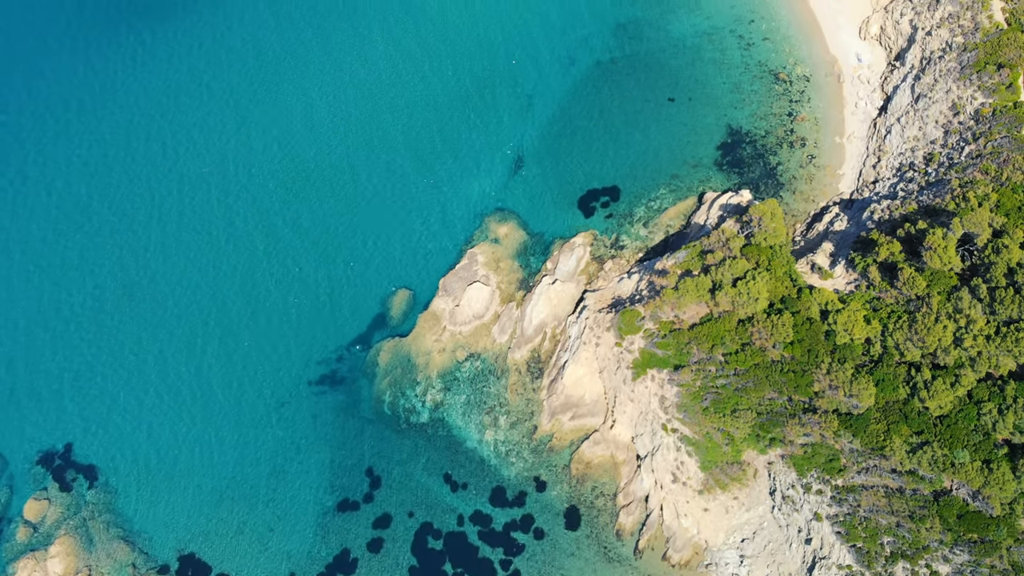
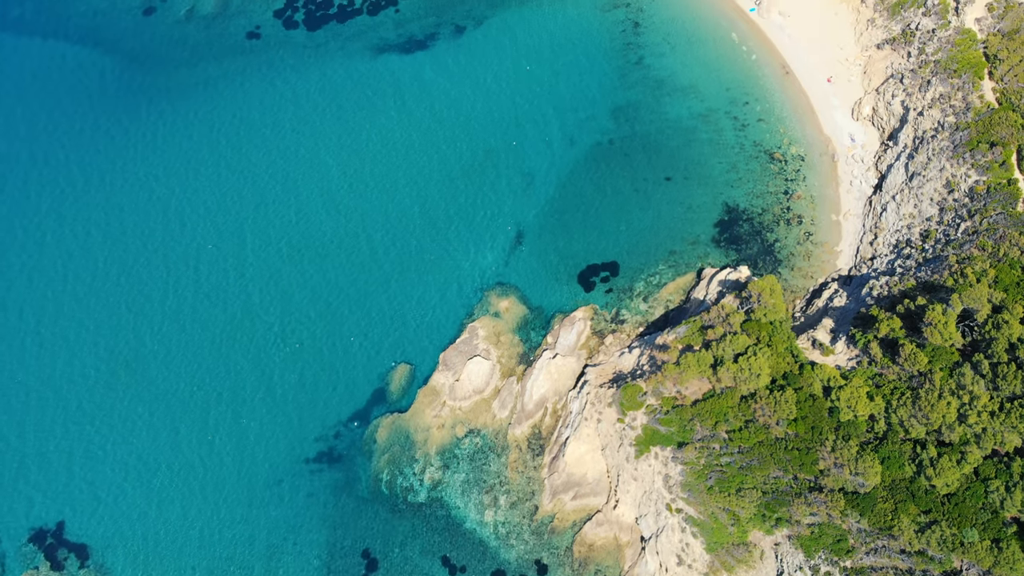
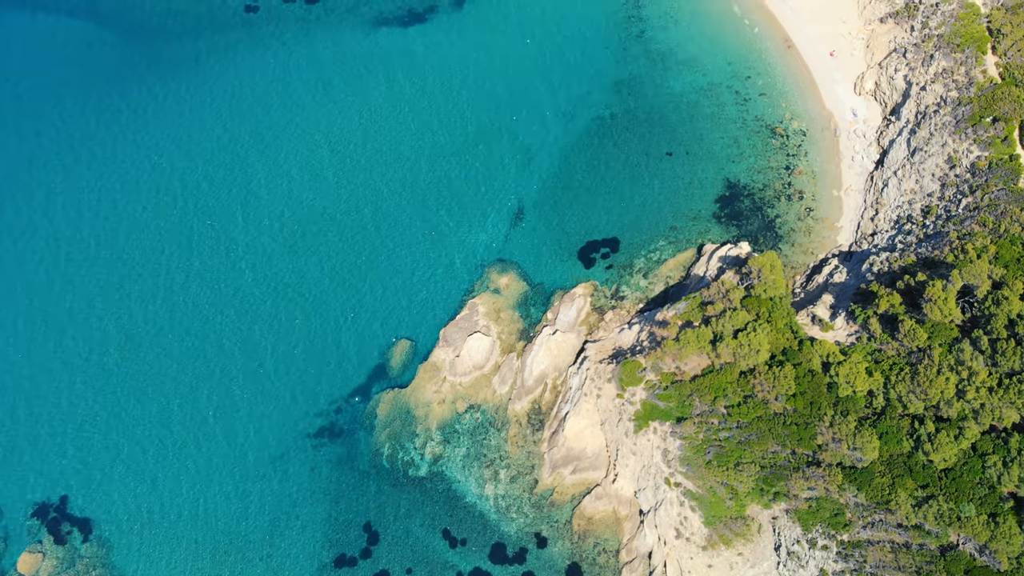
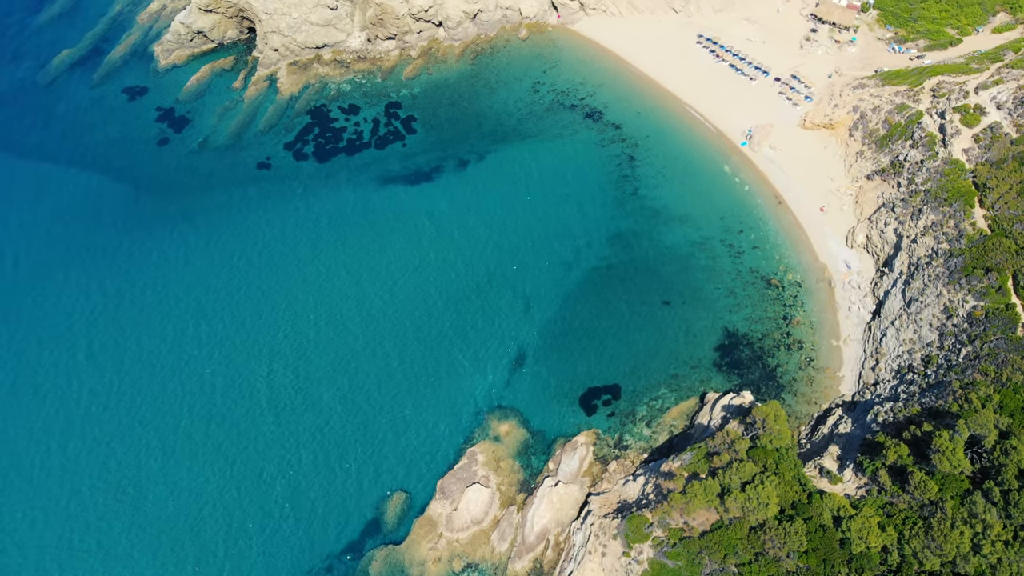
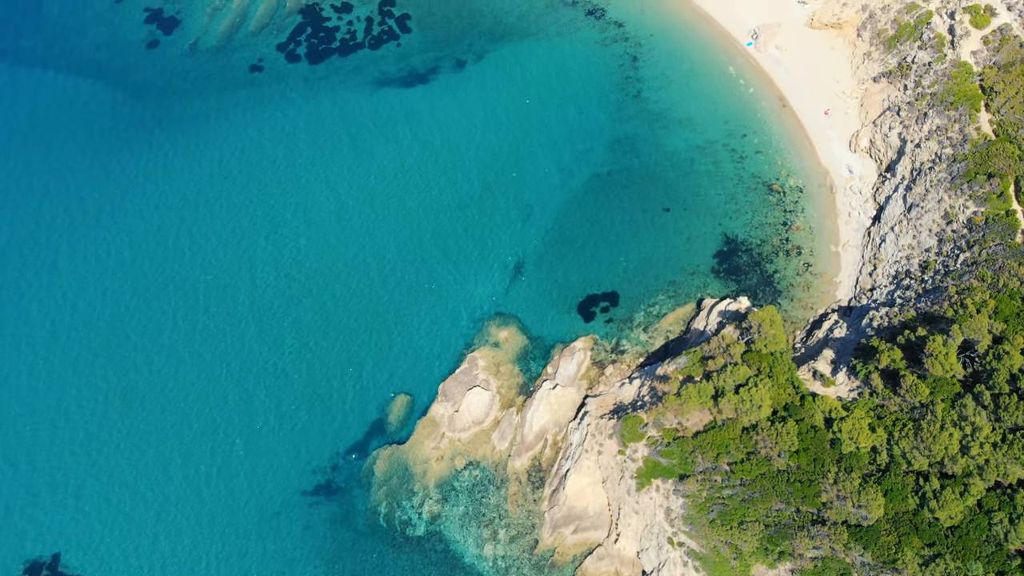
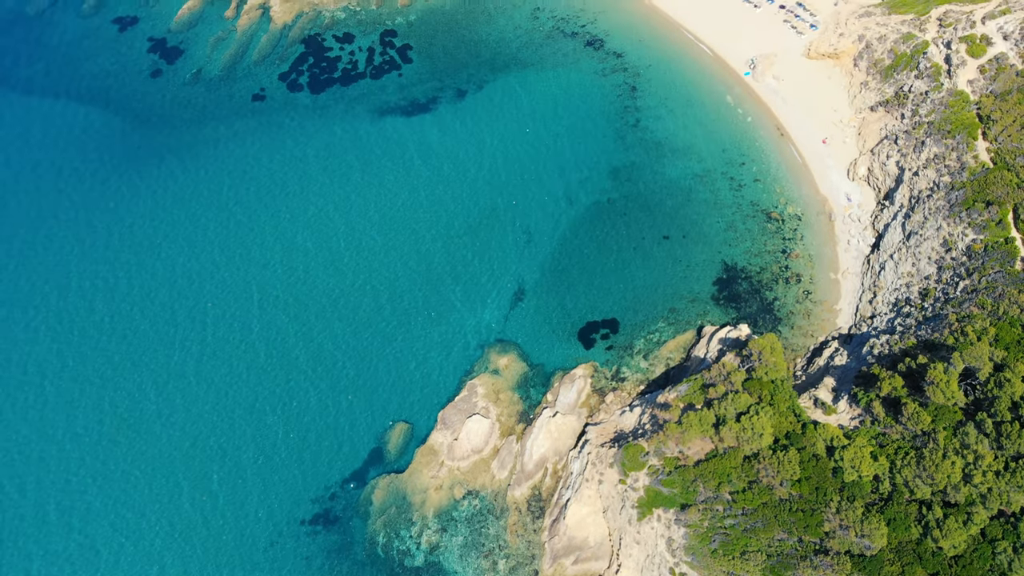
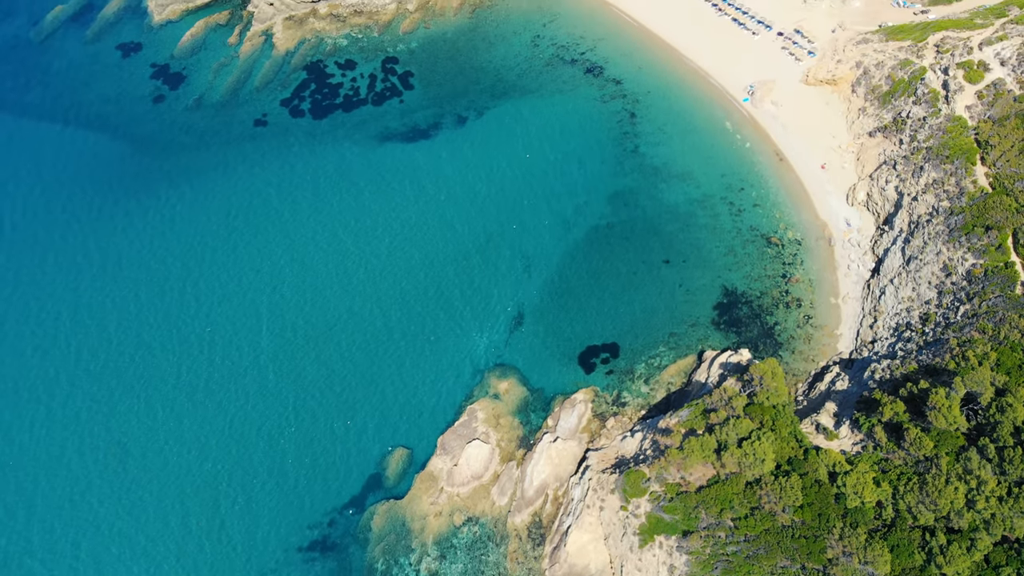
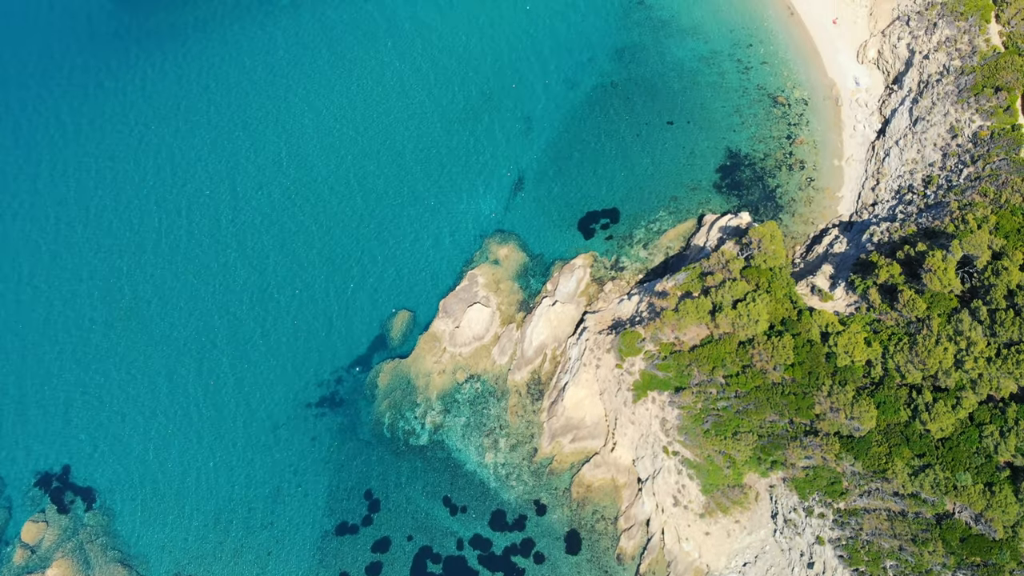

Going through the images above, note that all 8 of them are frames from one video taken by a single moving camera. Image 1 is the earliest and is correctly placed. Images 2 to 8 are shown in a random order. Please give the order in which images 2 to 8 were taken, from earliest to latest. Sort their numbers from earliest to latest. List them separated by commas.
8, 3, 2, 5, 6, 7, 4
